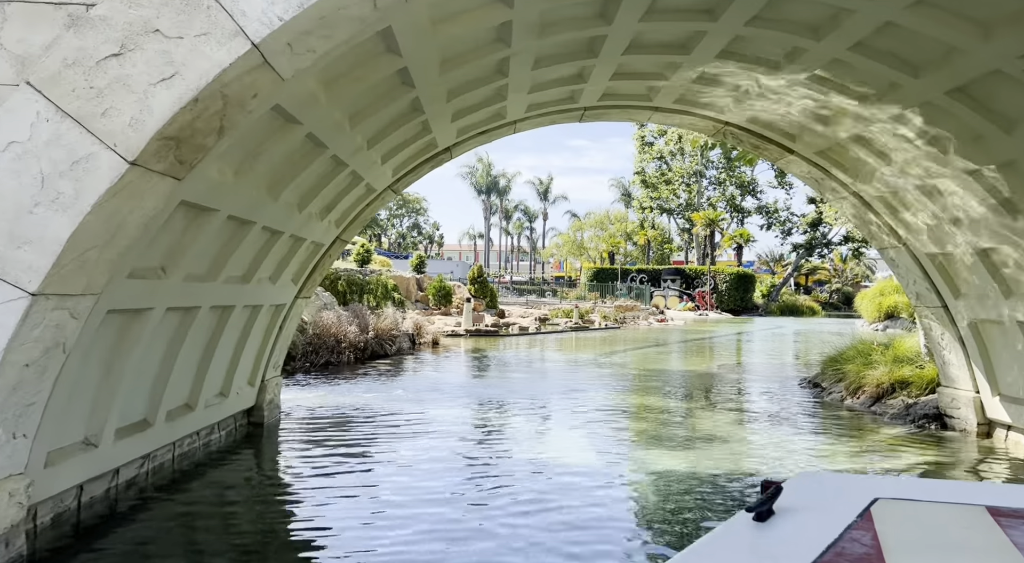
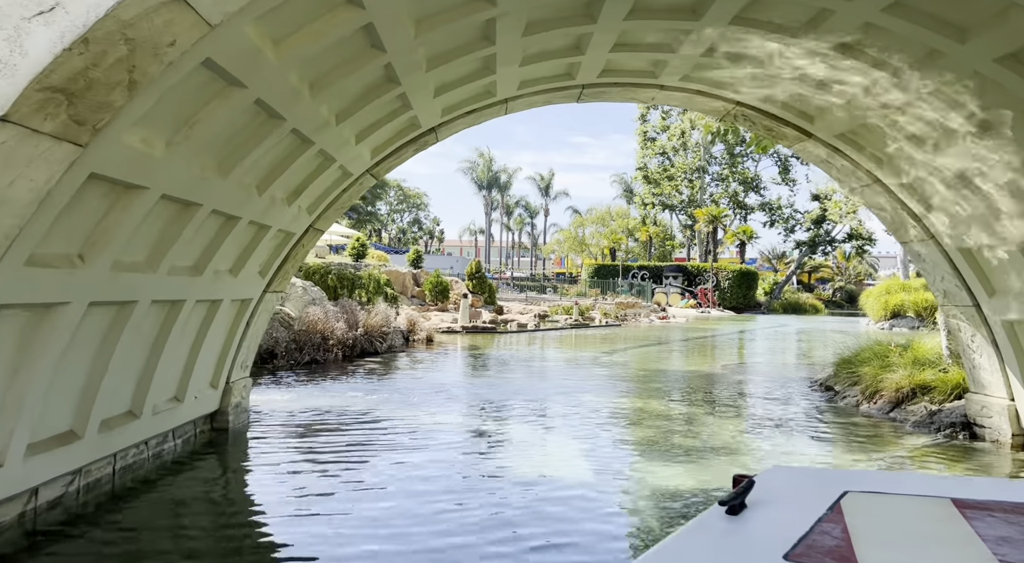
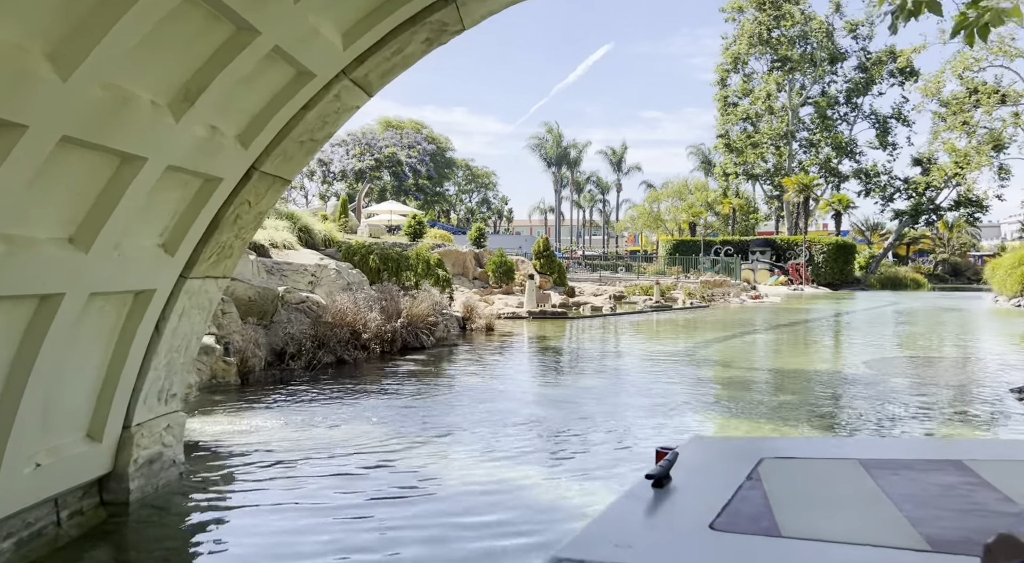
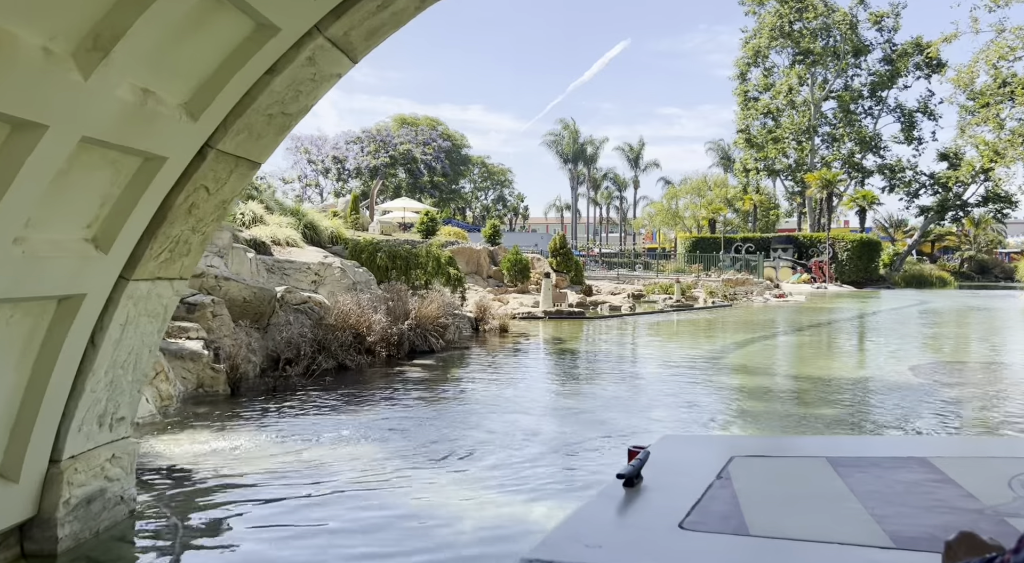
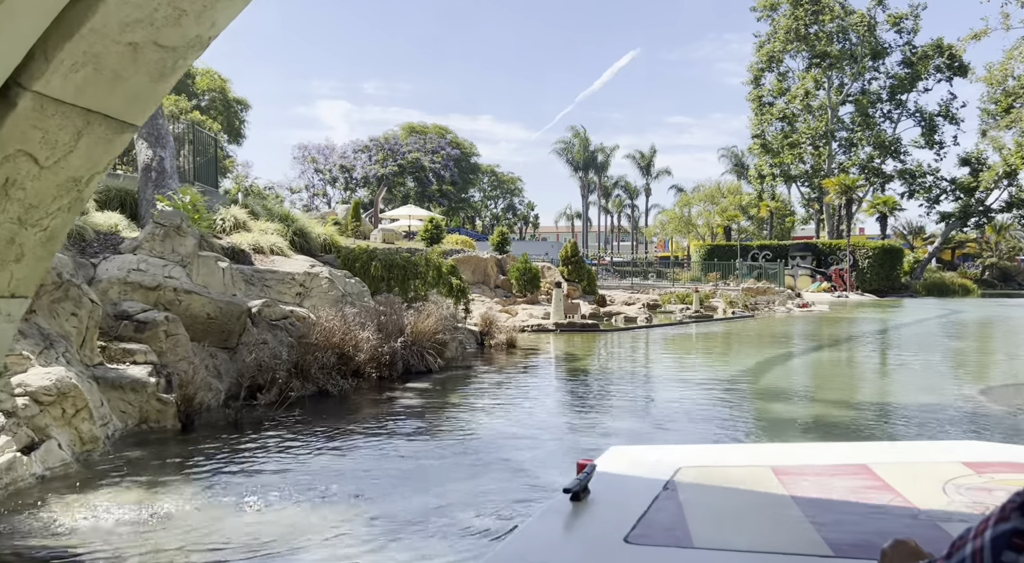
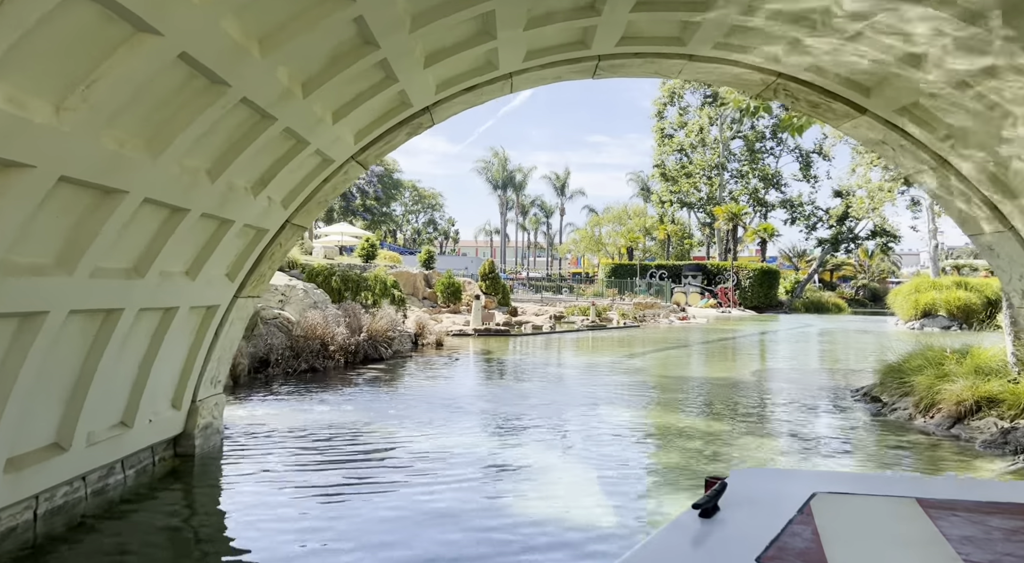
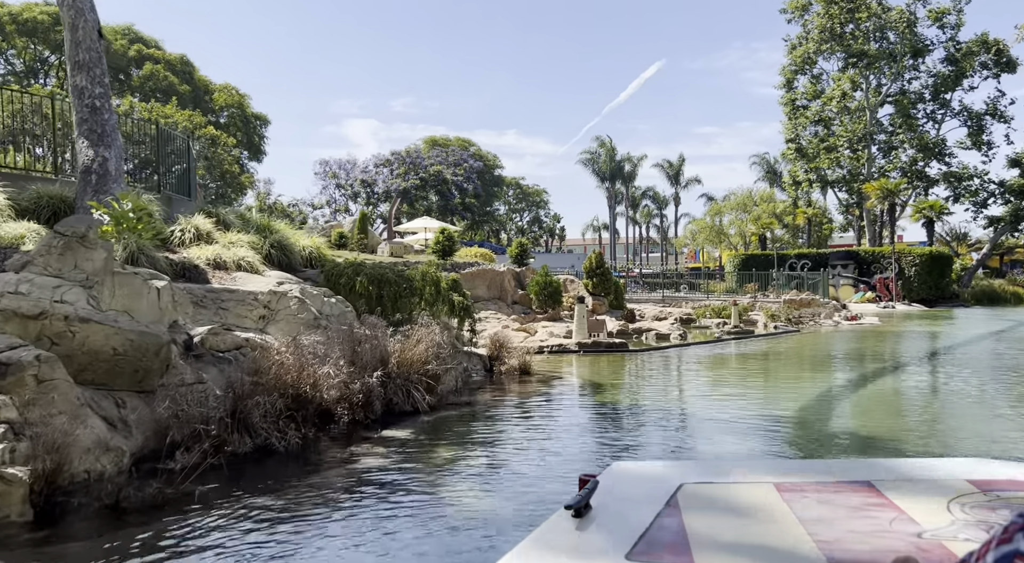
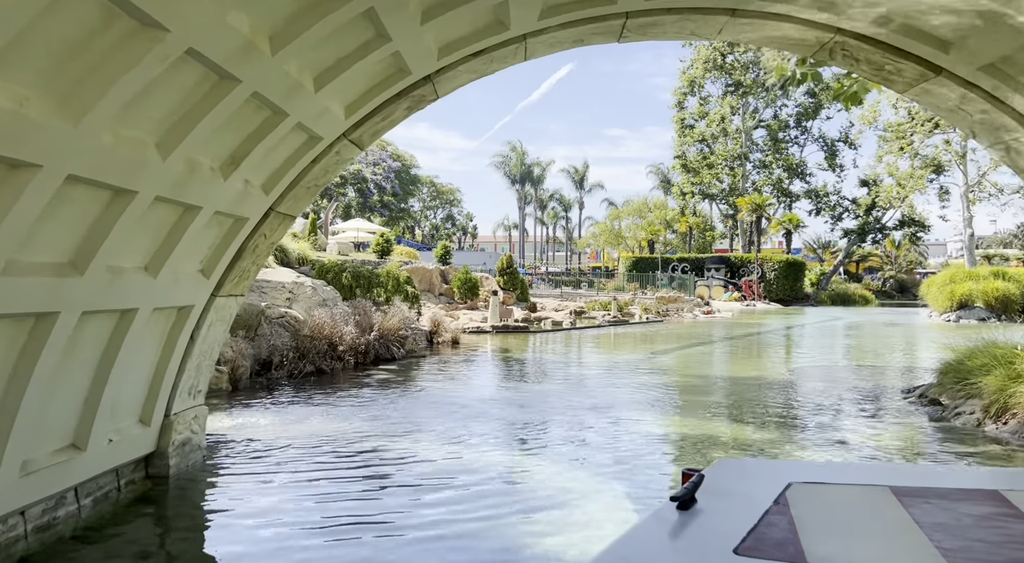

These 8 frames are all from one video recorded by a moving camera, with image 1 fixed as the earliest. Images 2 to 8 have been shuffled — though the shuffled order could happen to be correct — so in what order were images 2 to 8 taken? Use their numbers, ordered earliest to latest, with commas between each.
2, 6, 8, 3, 4, 5, 7
